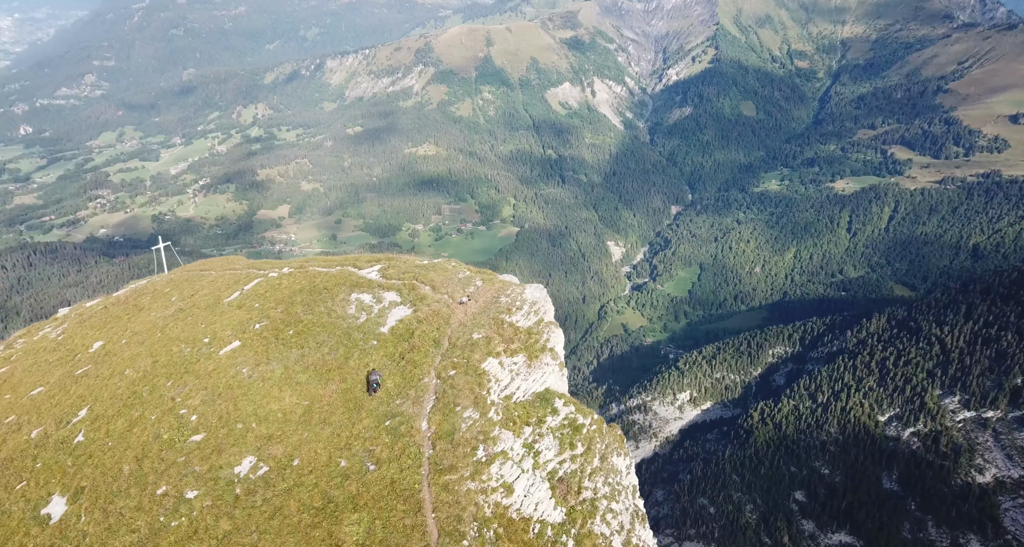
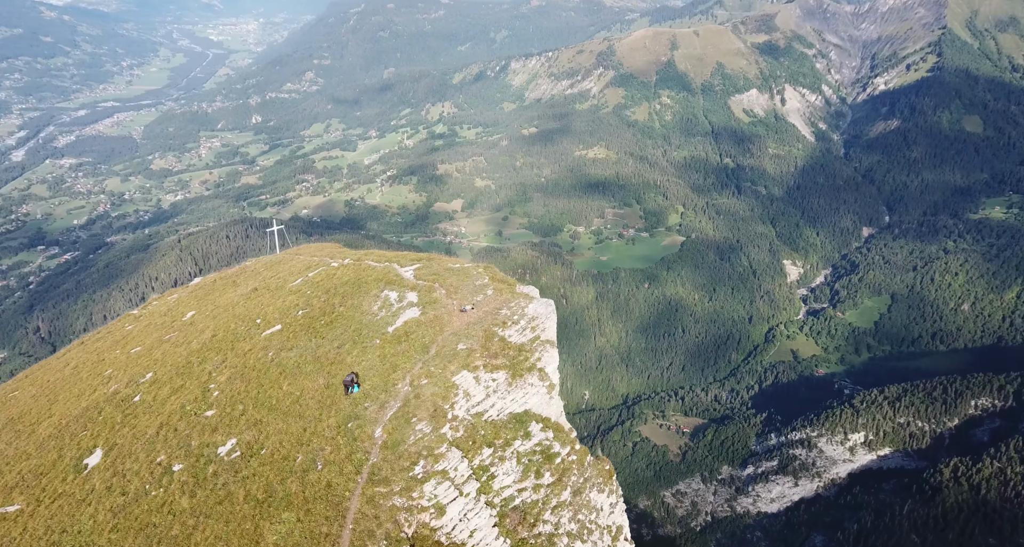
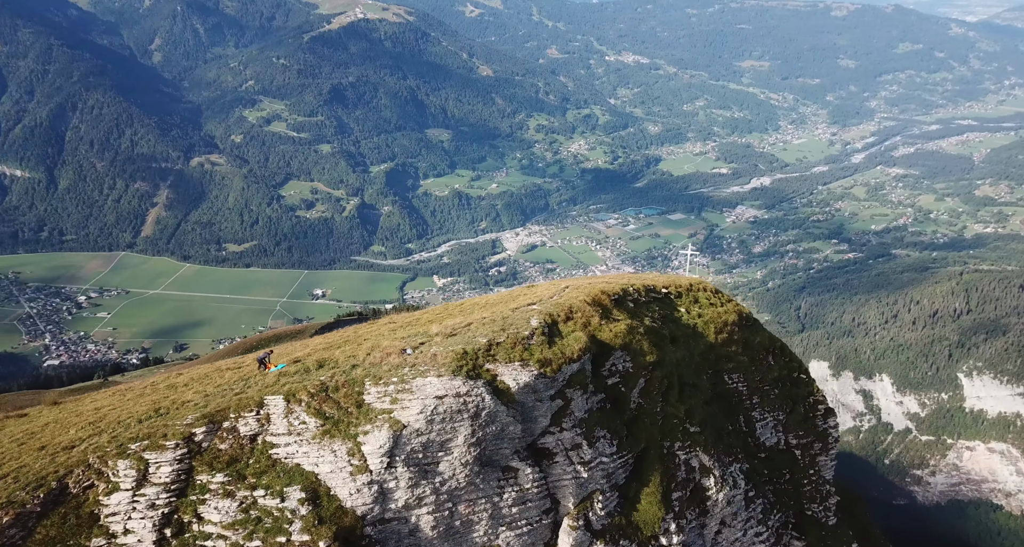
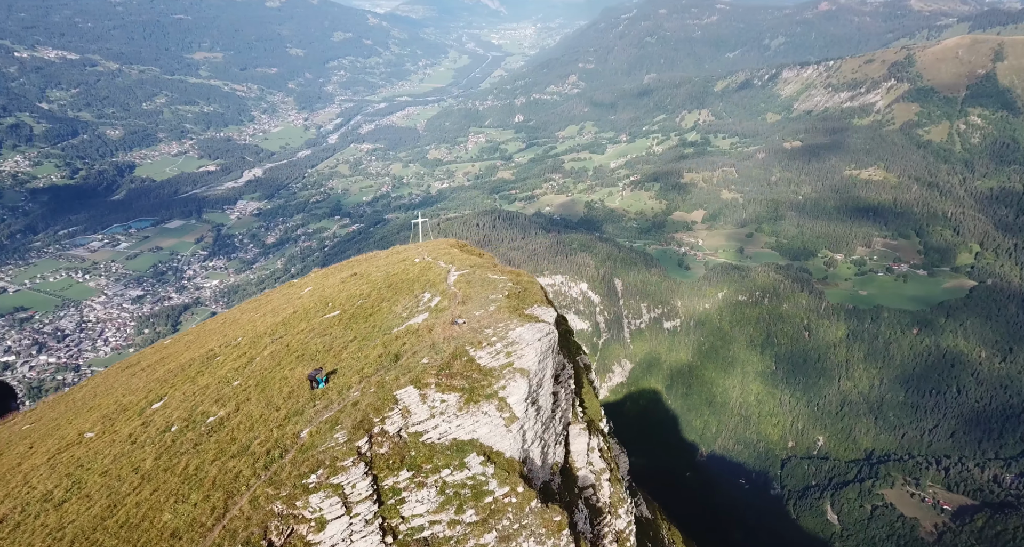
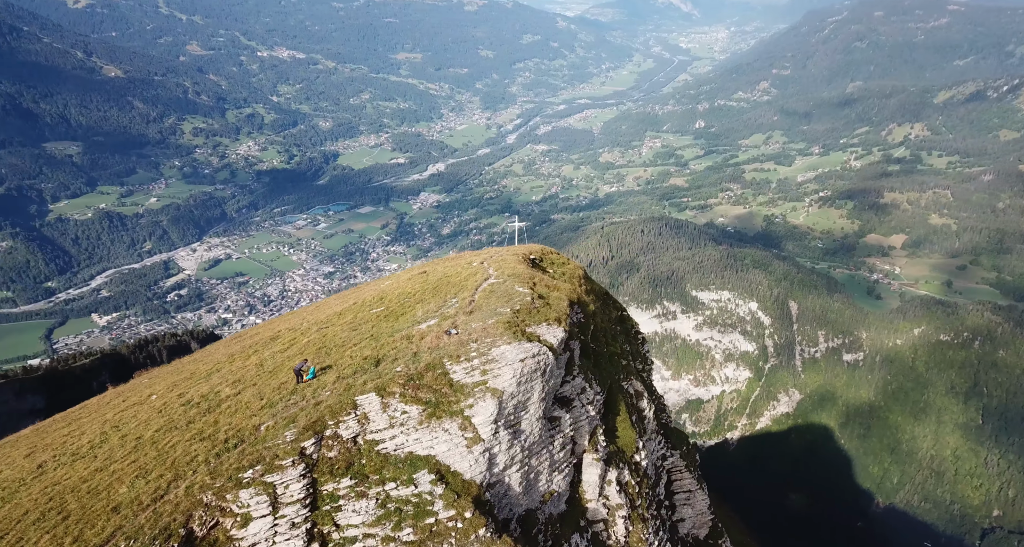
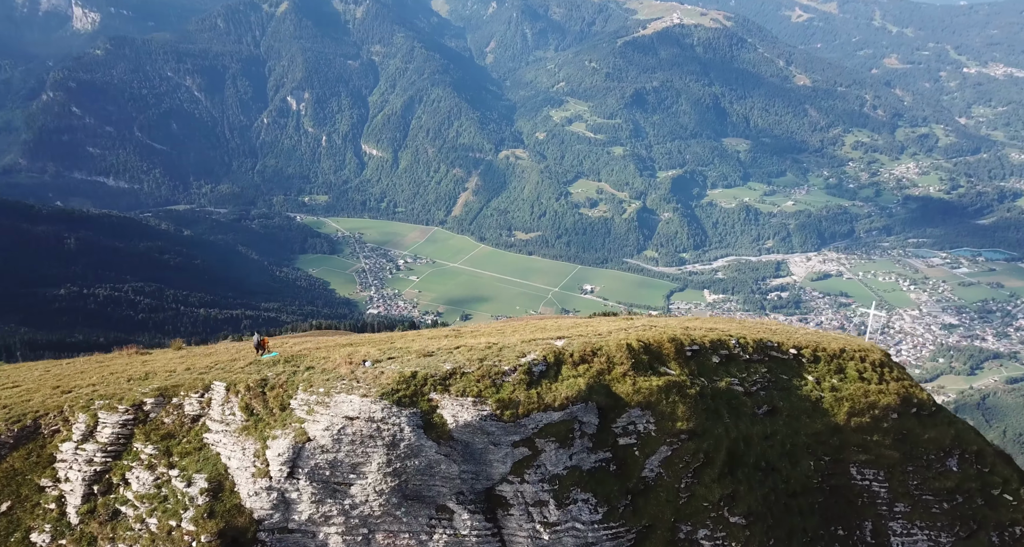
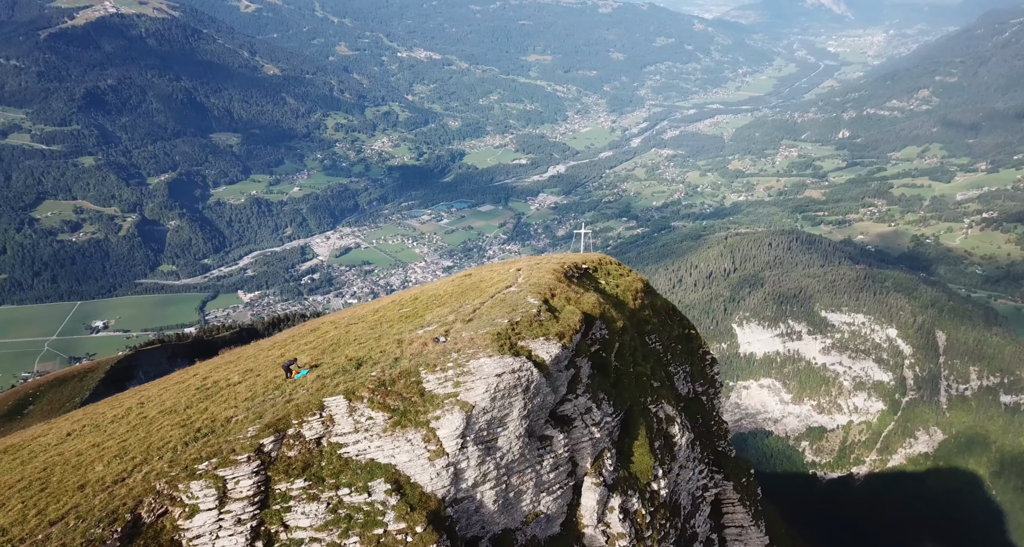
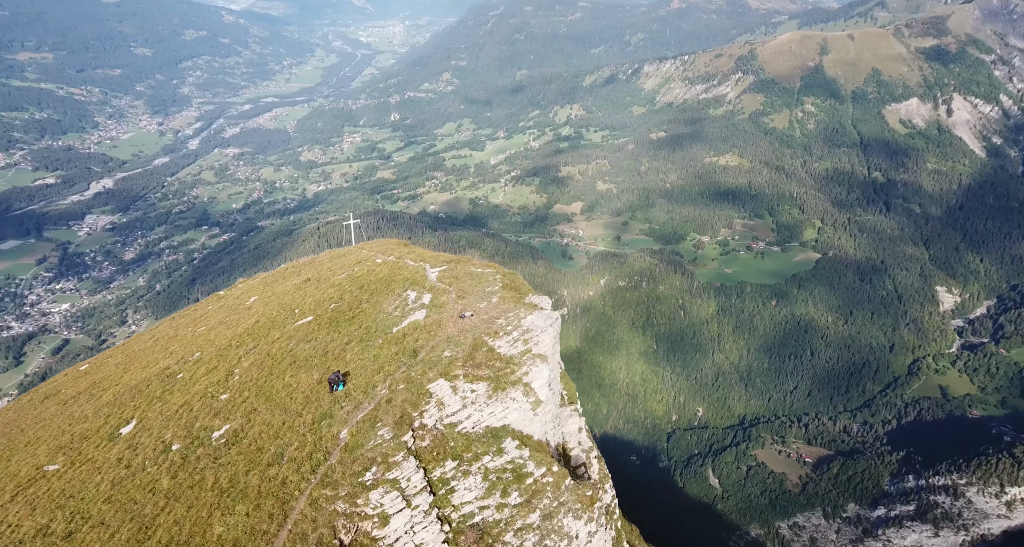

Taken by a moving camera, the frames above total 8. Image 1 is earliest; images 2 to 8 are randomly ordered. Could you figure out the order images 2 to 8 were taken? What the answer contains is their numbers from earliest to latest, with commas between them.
2, 8, 4, 5, 7, 3, 6
